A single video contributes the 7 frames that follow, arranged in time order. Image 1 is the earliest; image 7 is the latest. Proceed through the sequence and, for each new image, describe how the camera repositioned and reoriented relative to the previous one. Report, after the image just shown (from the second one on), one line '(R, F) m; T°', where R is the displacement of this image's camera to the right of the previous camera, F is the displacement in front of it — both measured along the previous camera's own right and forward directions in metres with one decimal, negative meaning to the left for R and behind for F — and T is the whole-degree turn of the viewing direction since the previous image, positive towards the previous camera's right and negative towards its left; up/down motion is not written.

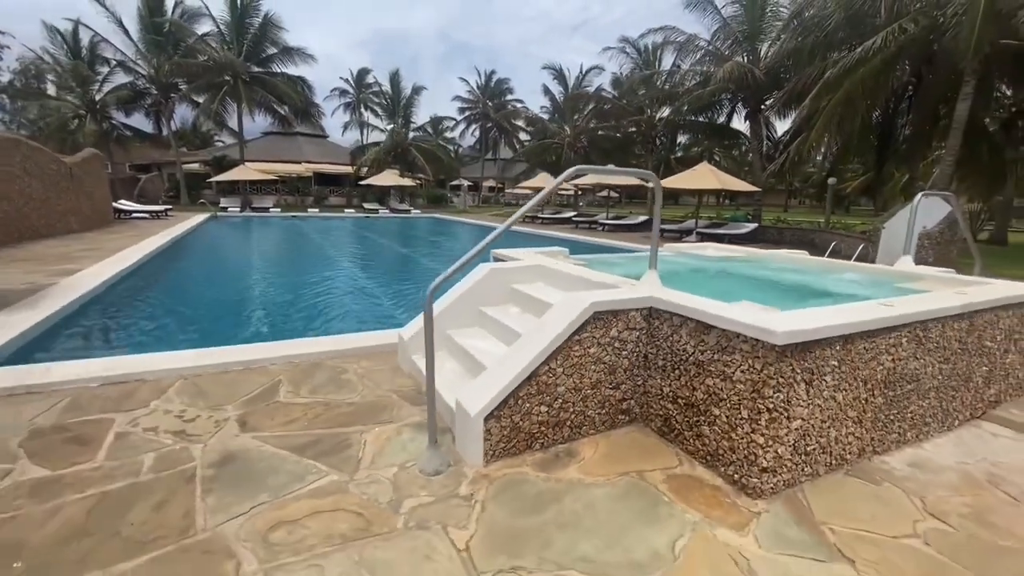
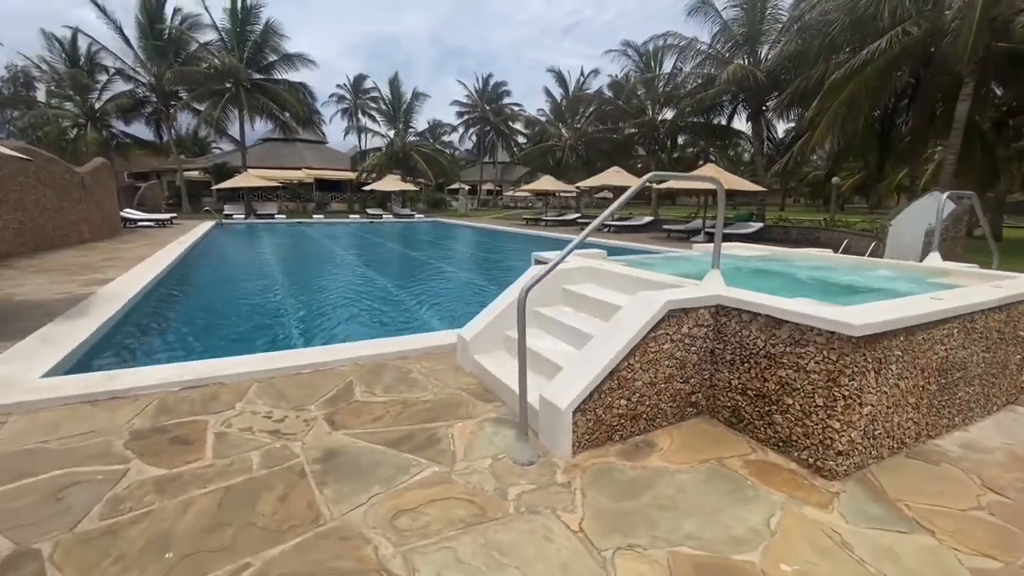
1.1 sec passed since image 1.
(-0.6, -0.2) m; +1°
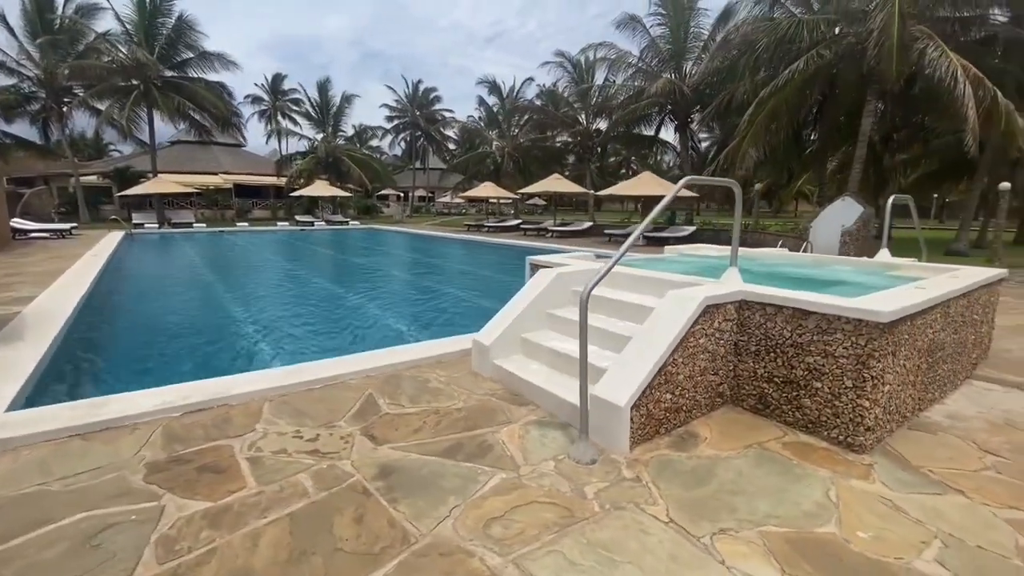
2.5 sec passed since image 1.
(-0.8, +0.1) m; +9°
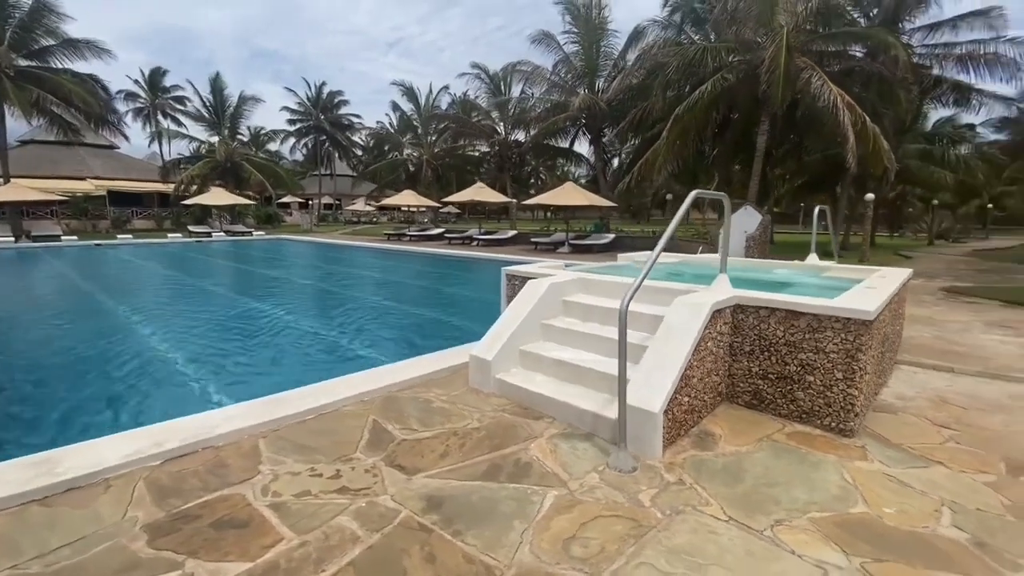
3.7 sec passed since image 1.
(-0.8, +0.1) m; +11°
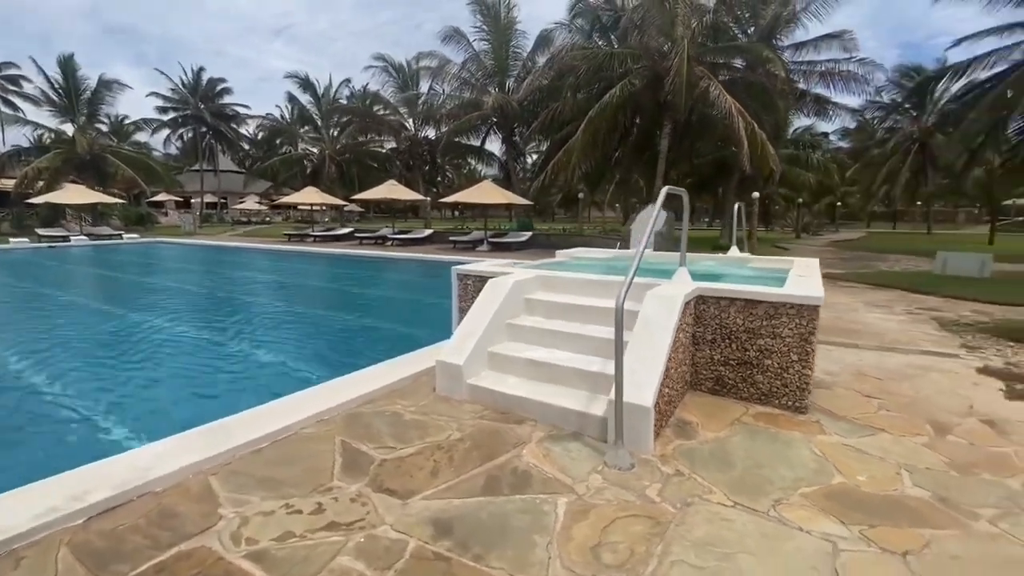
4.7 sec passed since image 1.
(-0.5, +0.2) m; +11°
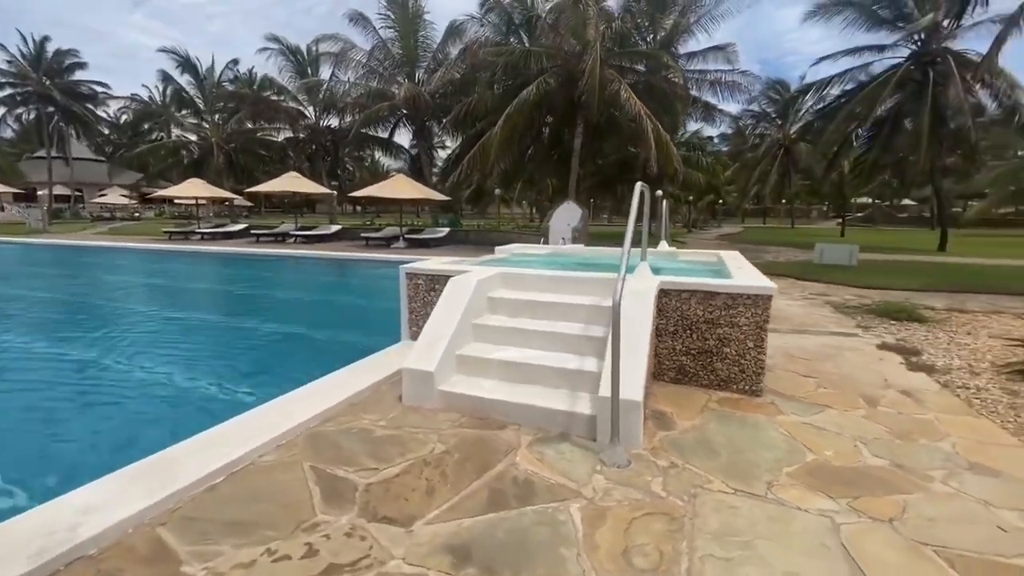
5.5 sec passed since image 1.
(-0.5, +0.2) m; +11°
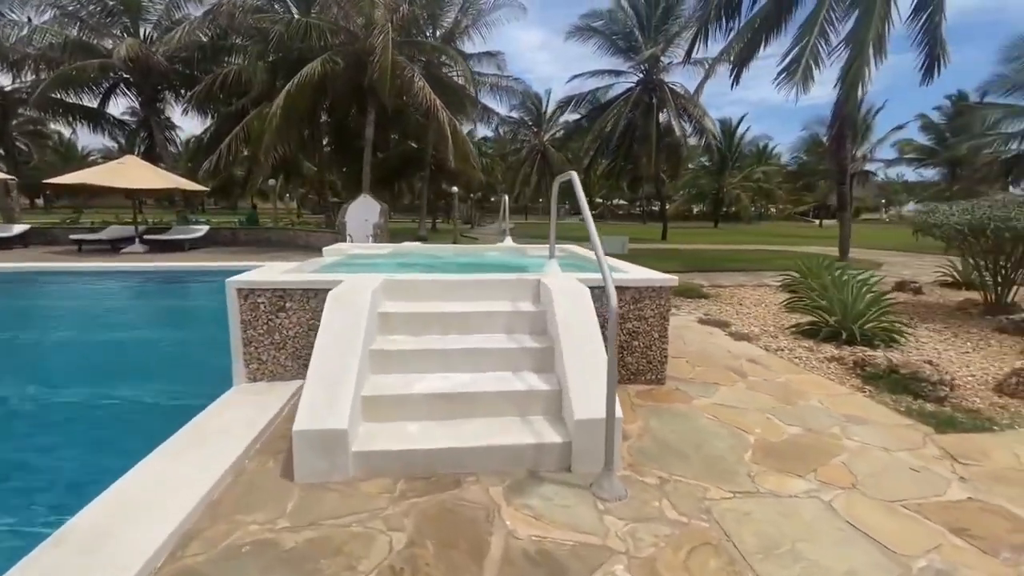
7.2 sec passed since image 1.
(-0.9, +0.9) m; +27°
